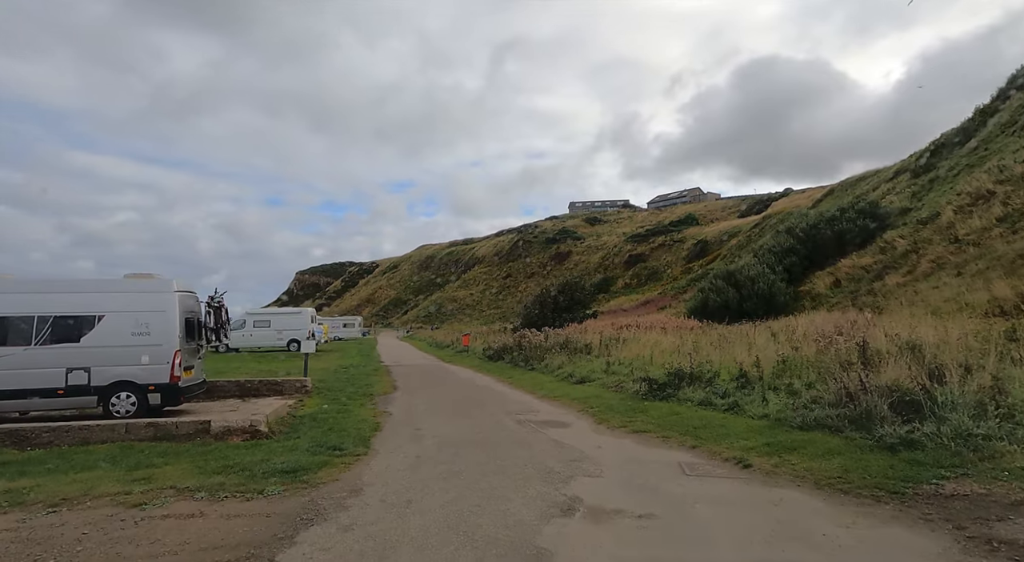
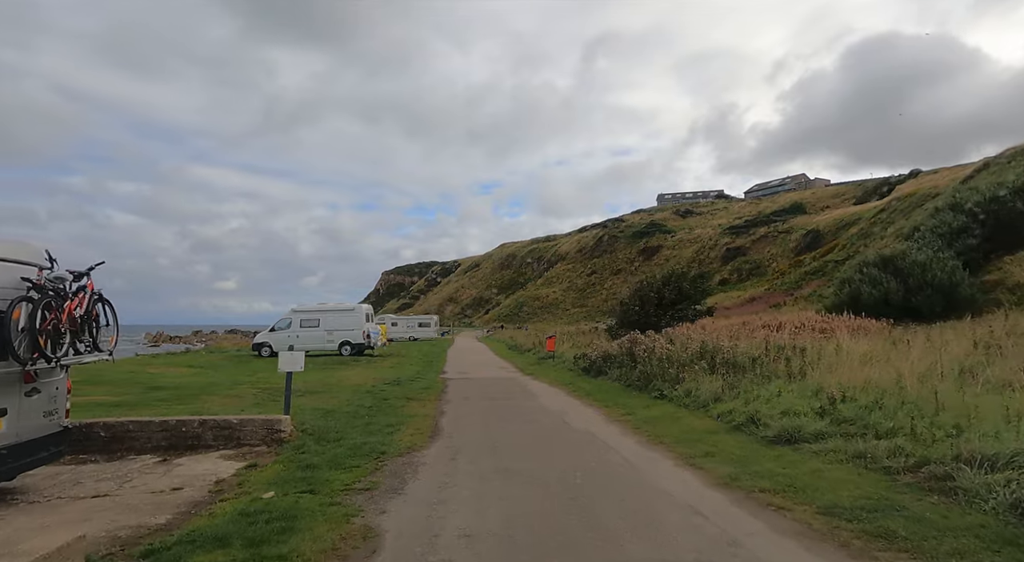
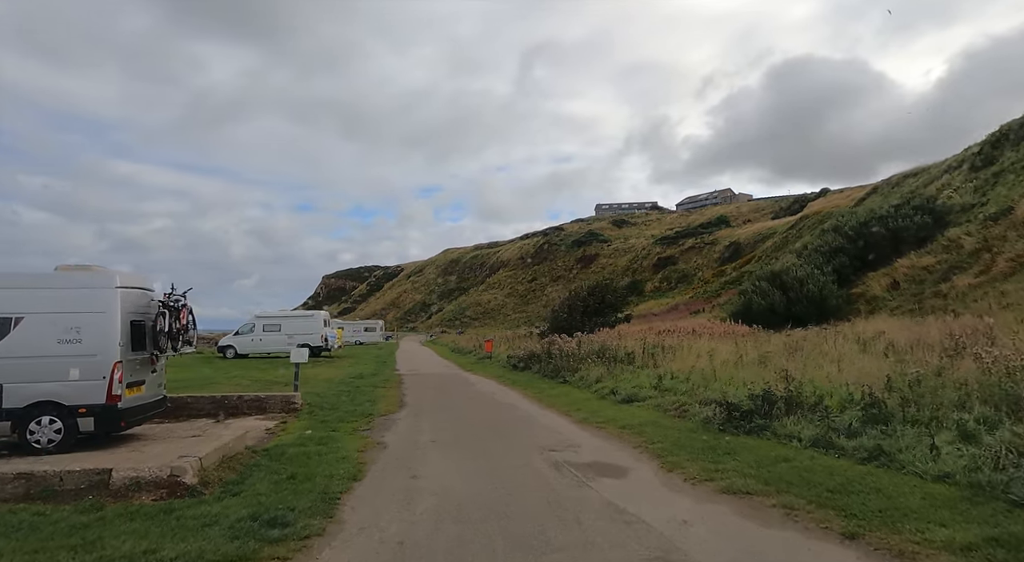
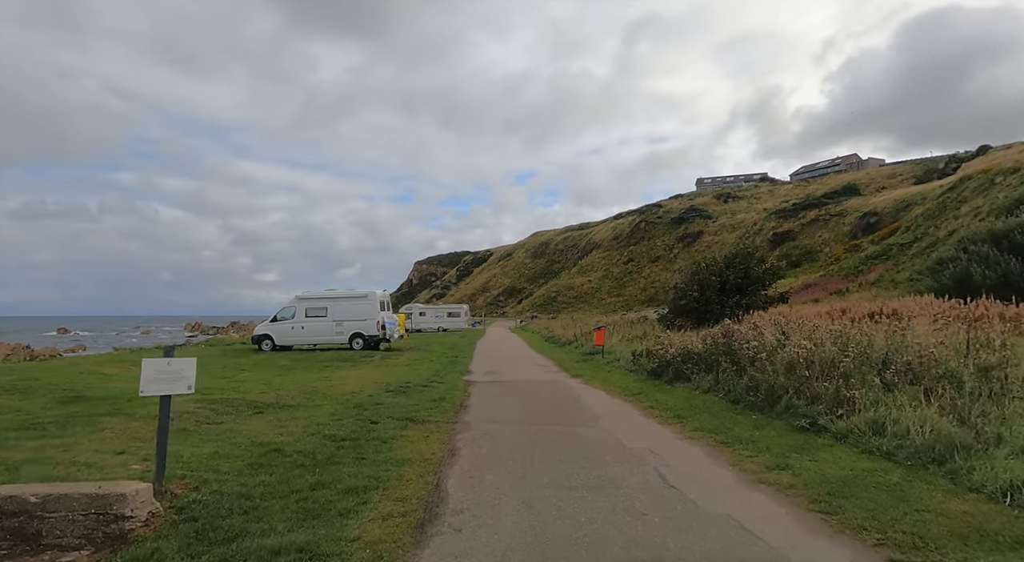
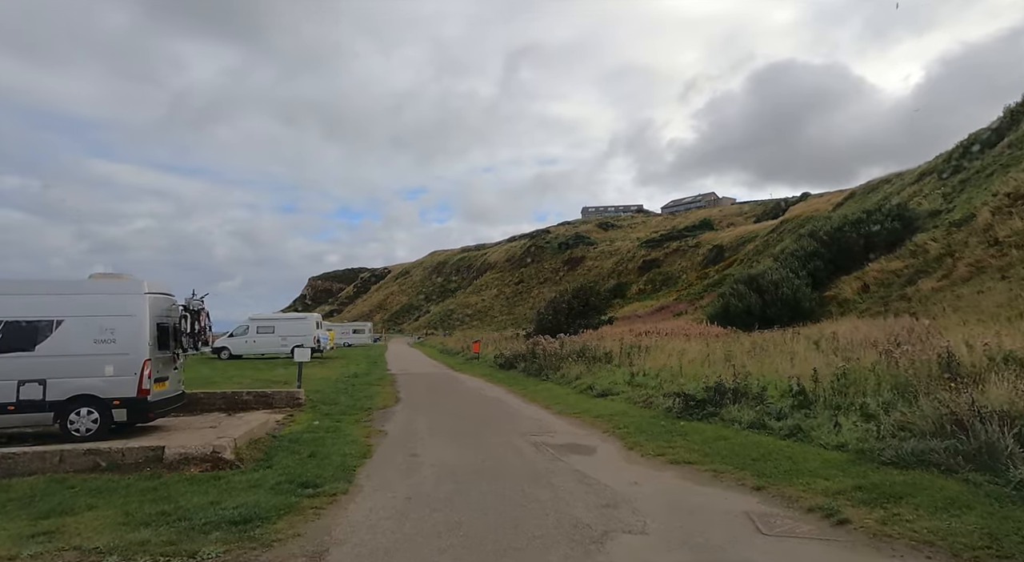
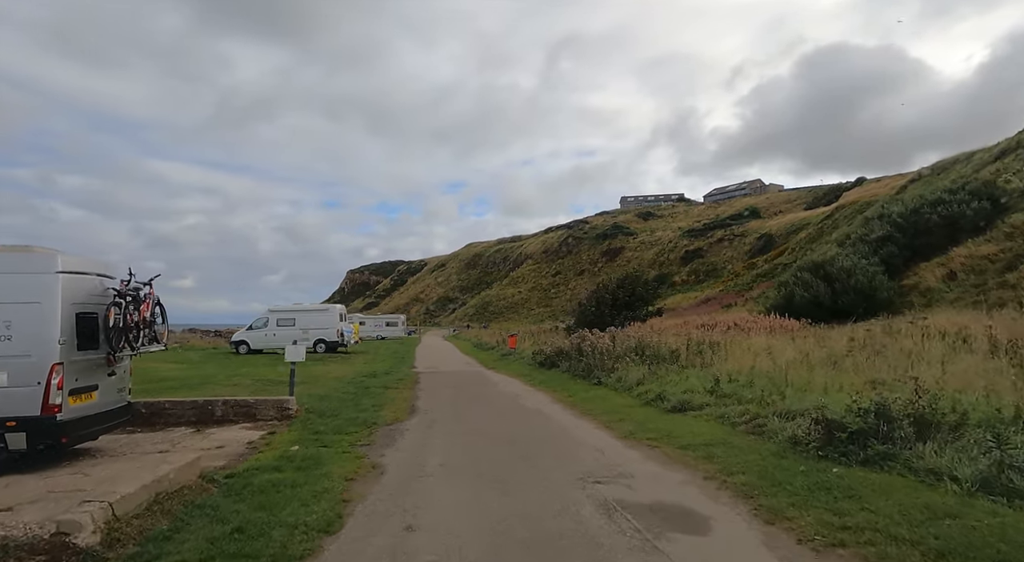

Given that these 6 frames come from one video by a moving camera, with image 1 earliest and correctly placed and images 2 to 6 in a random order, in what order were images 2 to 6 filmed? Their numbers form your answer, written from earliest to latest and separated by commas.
5, 3, 6, 2, 4
